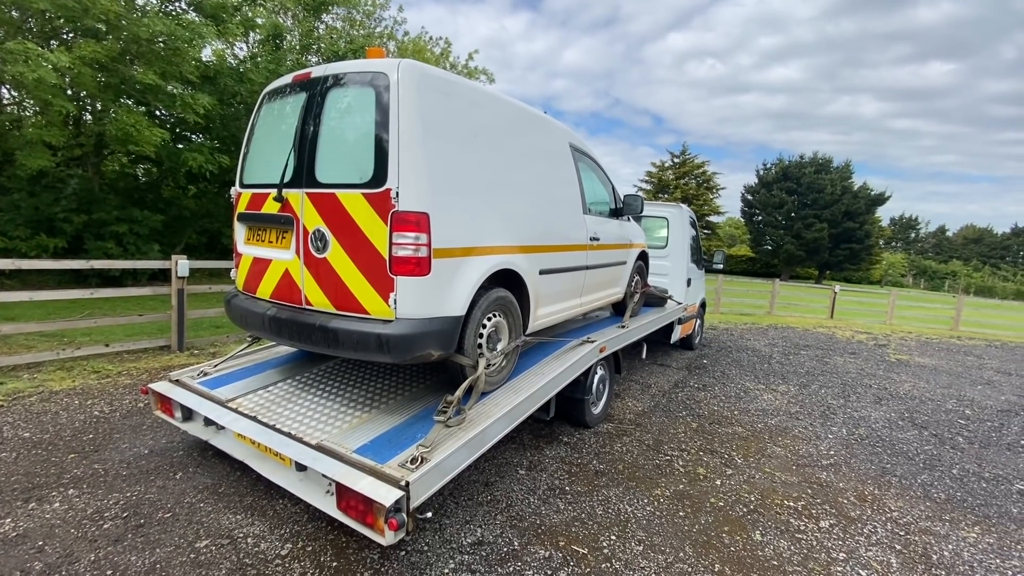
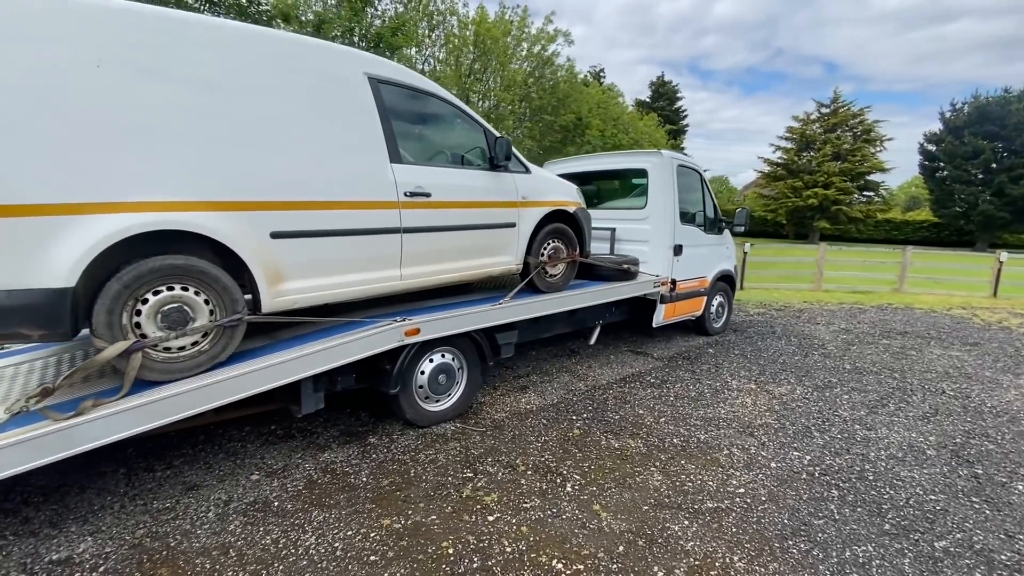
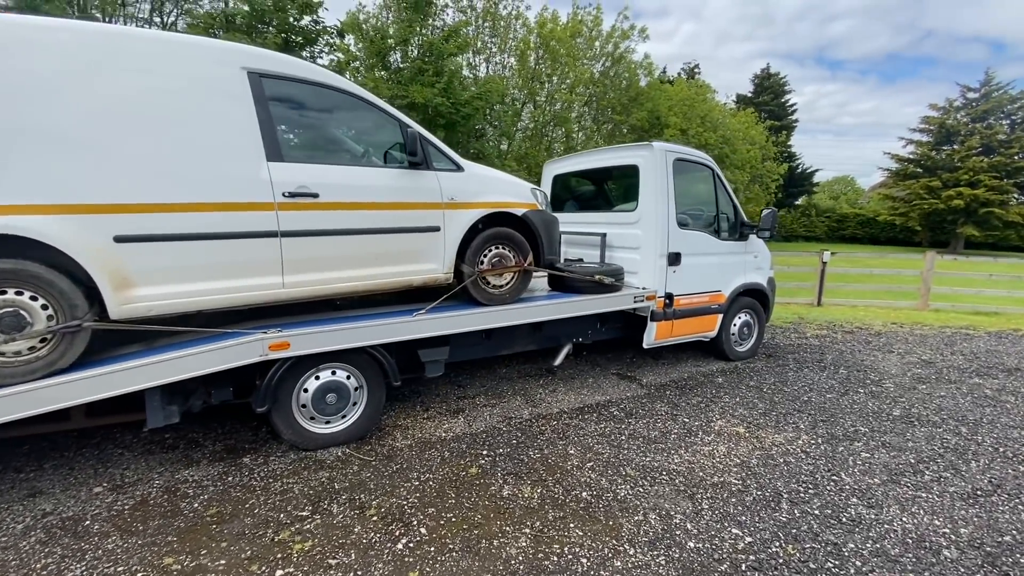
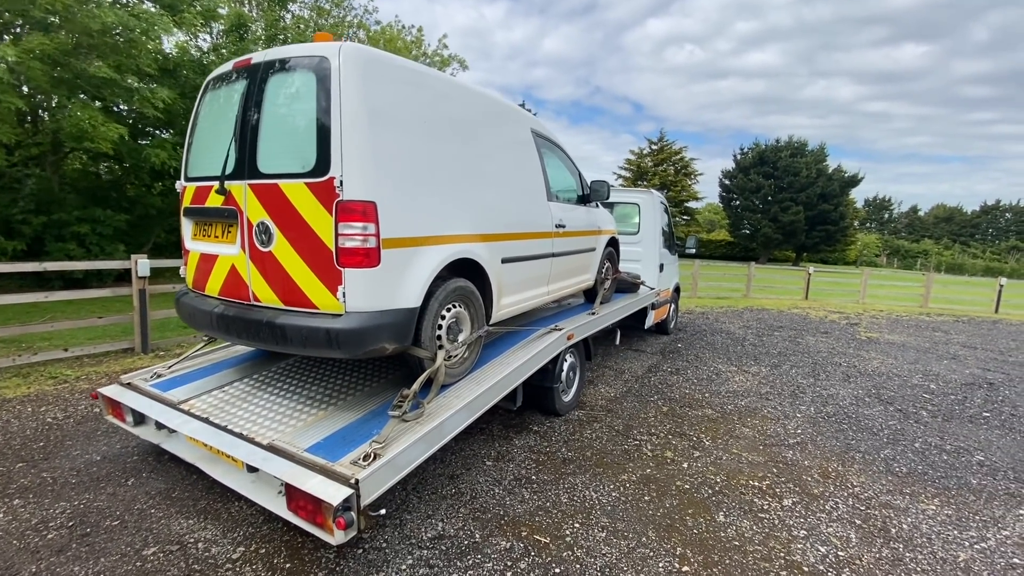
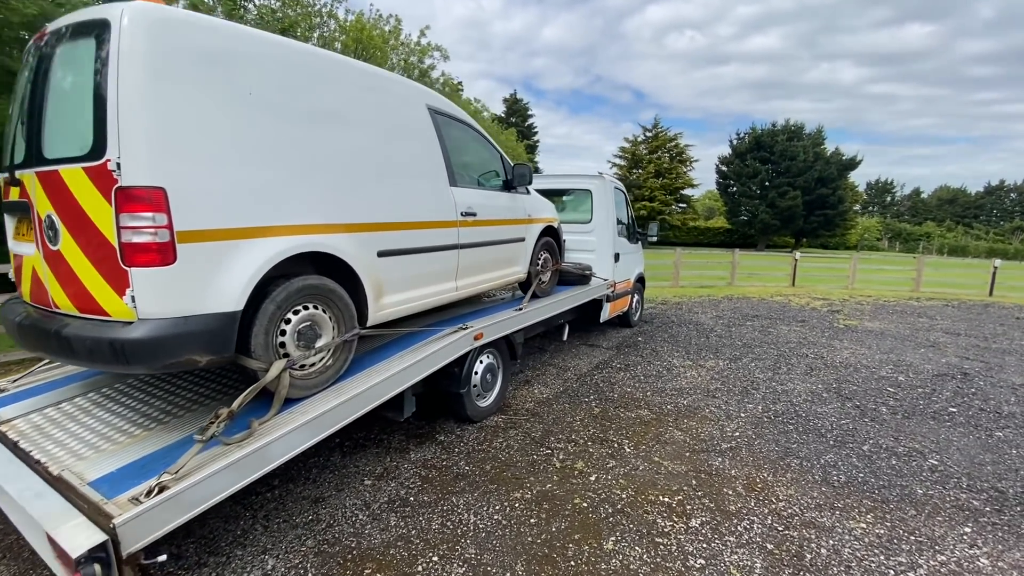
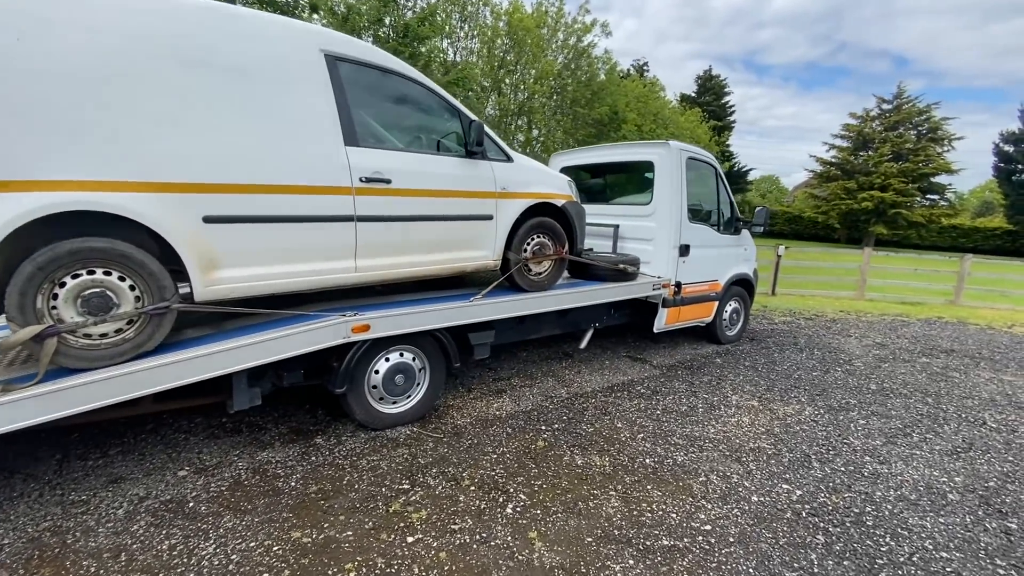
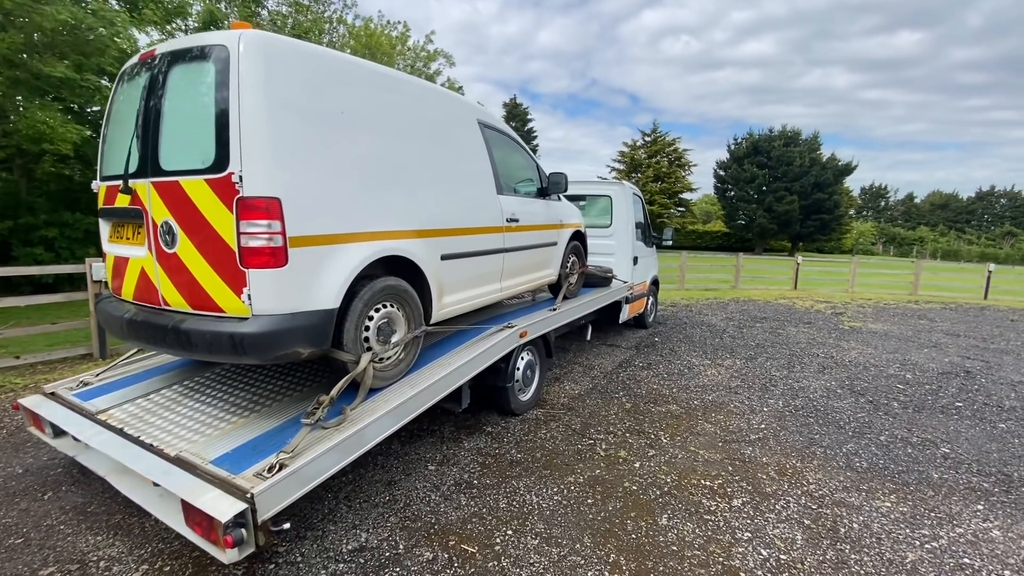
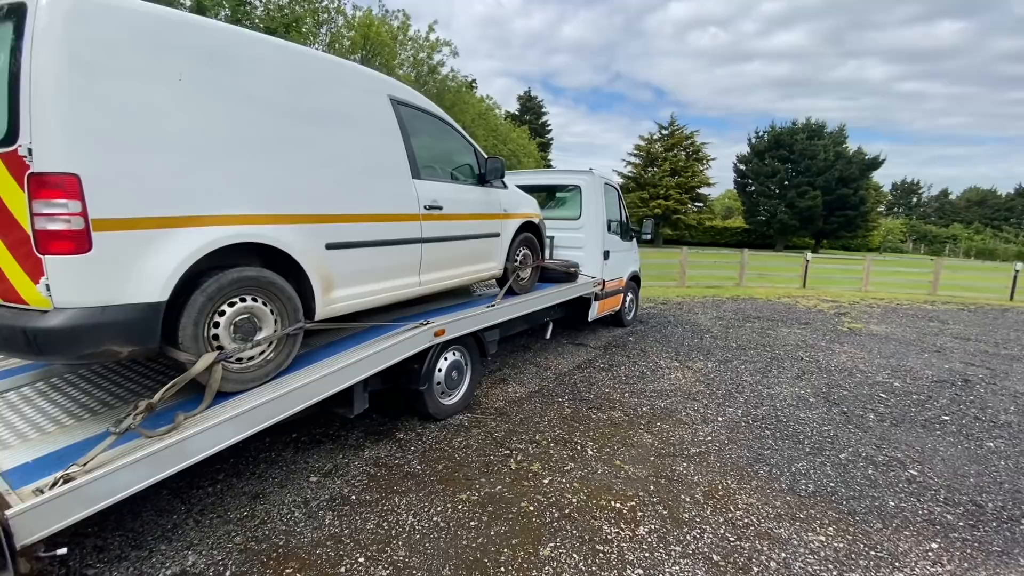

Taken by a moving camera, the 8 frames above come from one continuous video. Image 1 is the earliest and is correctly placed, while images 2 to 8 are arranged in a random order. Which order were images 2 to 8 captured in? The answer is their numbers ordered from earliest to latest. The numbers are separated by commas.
4, 7, 5, 8, 2, 6, 3
